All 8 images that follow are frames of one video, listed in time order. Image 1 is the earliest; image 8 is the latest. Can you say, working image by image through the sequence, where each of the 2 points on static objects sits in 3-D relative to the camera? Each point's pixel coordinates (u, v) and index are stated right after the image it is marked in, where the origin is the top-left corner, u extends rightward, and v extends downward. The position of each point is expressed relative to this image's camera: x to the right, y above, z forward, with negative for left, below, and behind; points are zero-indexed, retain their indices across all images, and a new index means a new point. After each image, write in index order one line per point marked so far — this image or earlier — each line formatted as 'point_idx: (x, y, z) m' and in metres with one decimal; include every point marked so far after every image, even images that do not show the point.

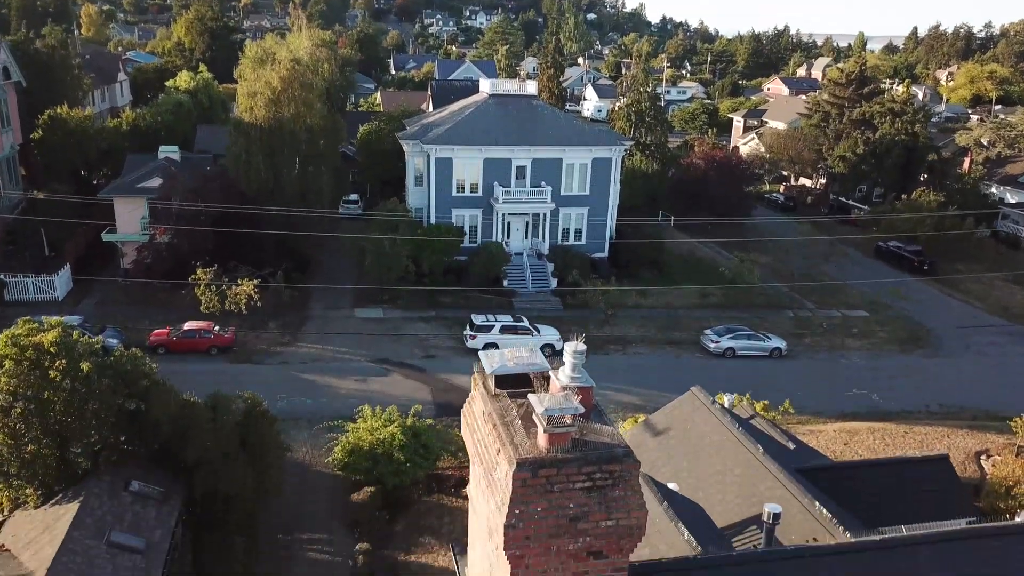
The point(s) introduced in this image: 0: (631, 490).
0: (+1.2, -2.1, +8.5) m
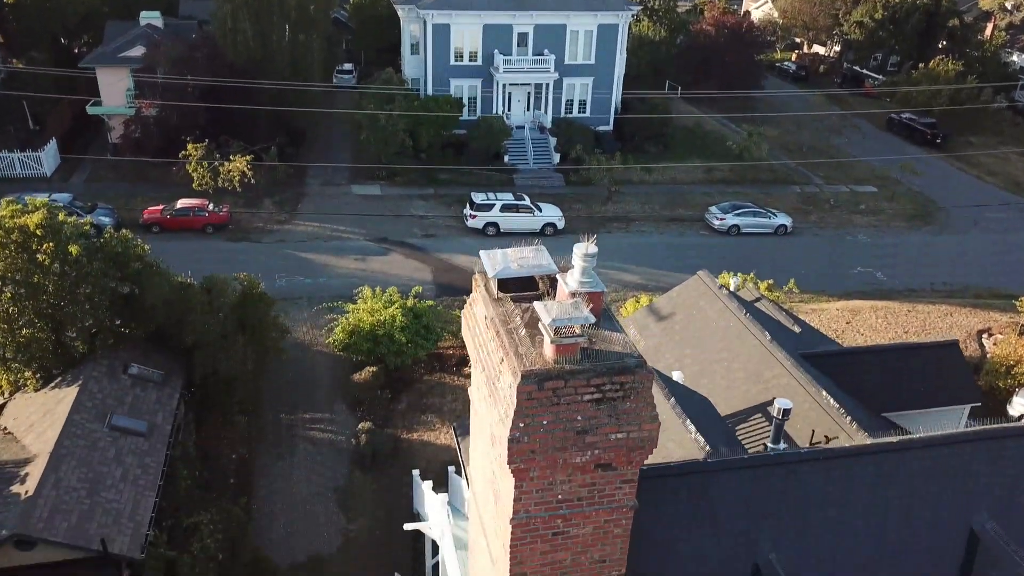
0: (+1.3, -1.1, +7.9) m
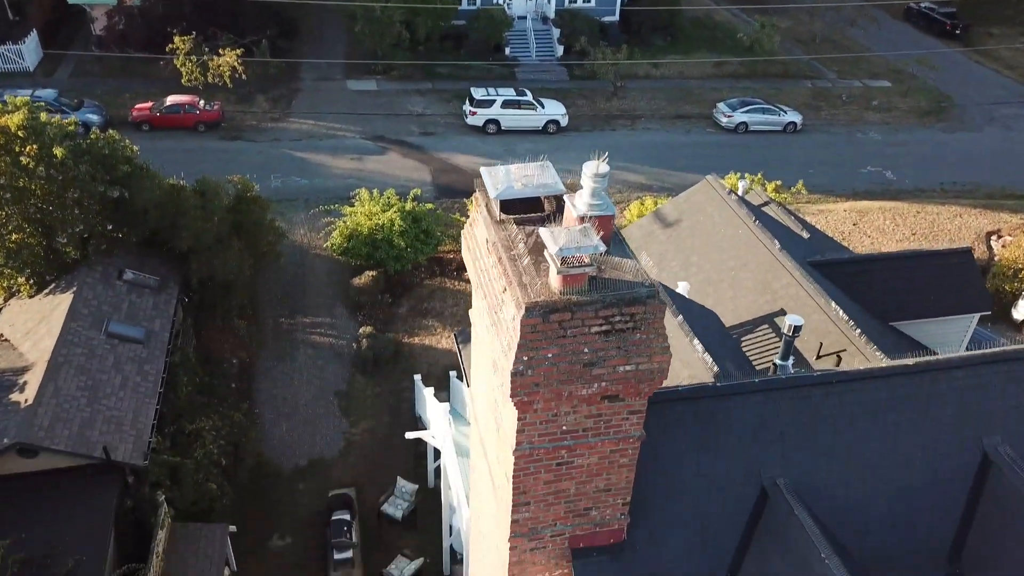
0: (+1.3, -0.4, +7.4) m
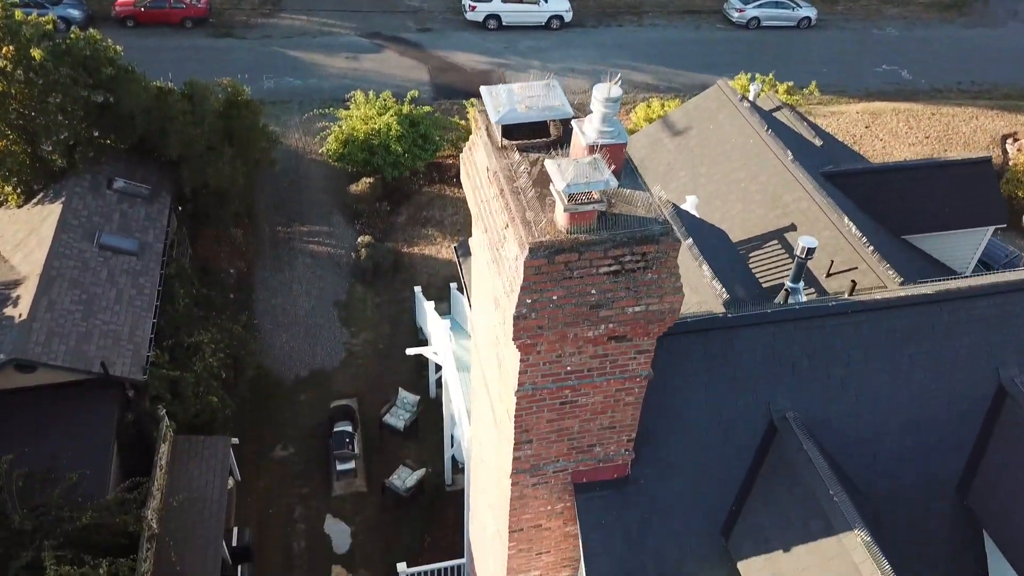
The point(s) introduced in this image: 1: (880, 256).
0: (+1.3, +0.1, +6.9) m
1: (+6.7, +0.6, +14.8) m
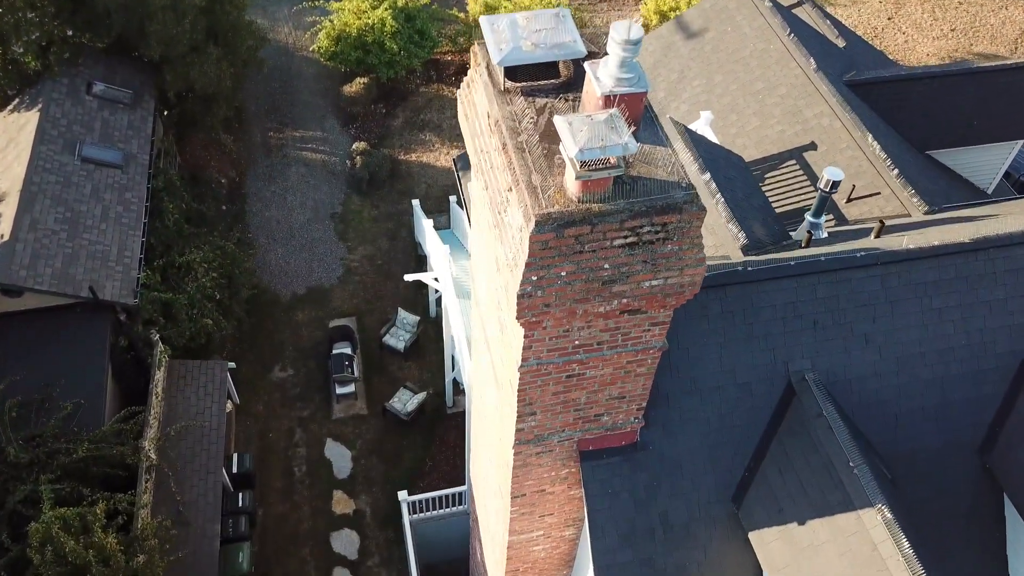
0: (+1.3, +0.3, +6.1) m
1: (+6.8, +1.8, +13.9) m
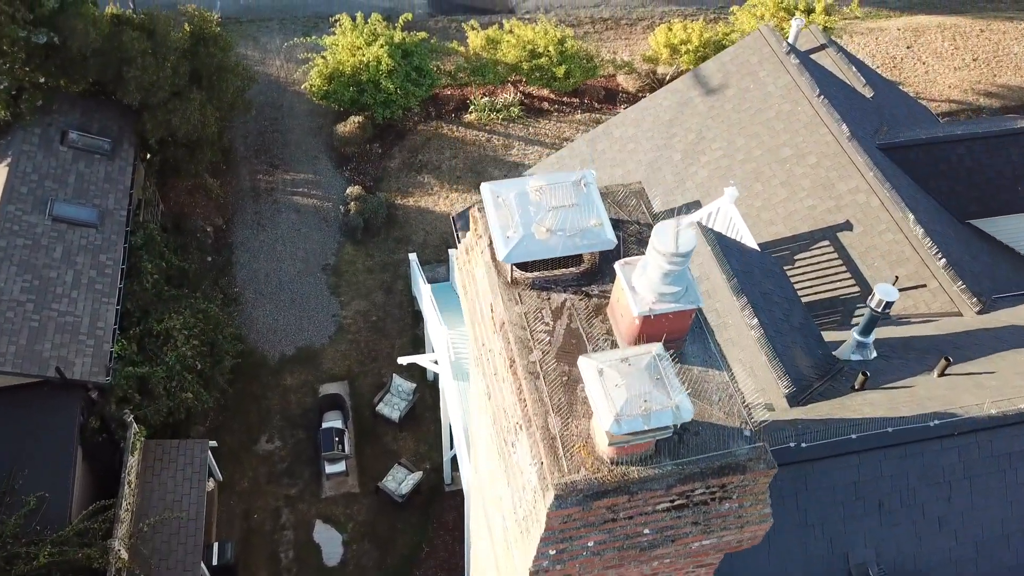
0: (+1.4, -1.2, +4.7) m
1: (+6.8, +0.2, +12.5) m
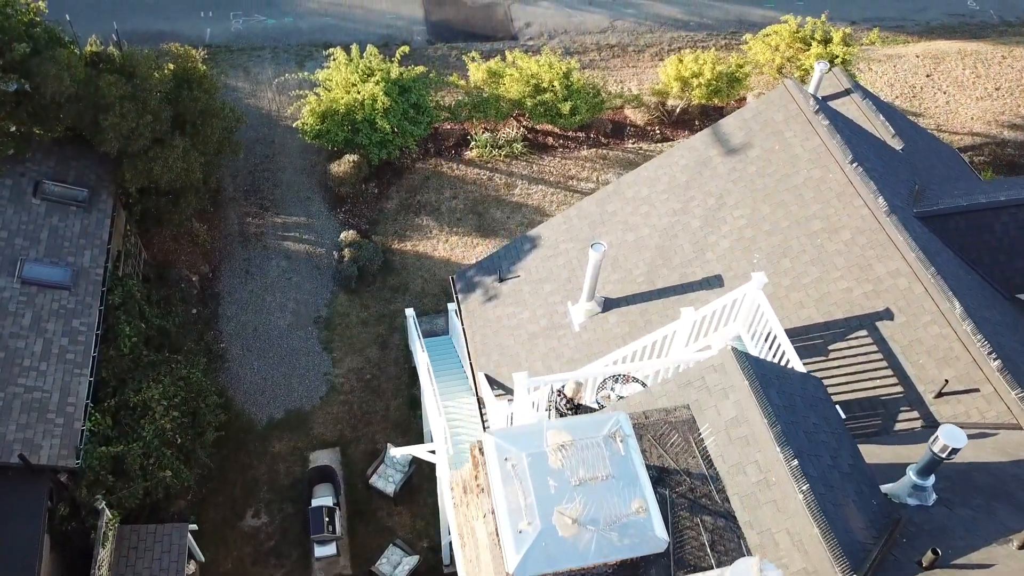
0: (+1.5, -2.7, +3.4) m
1: (+6.9, -1.2, +11.2) m
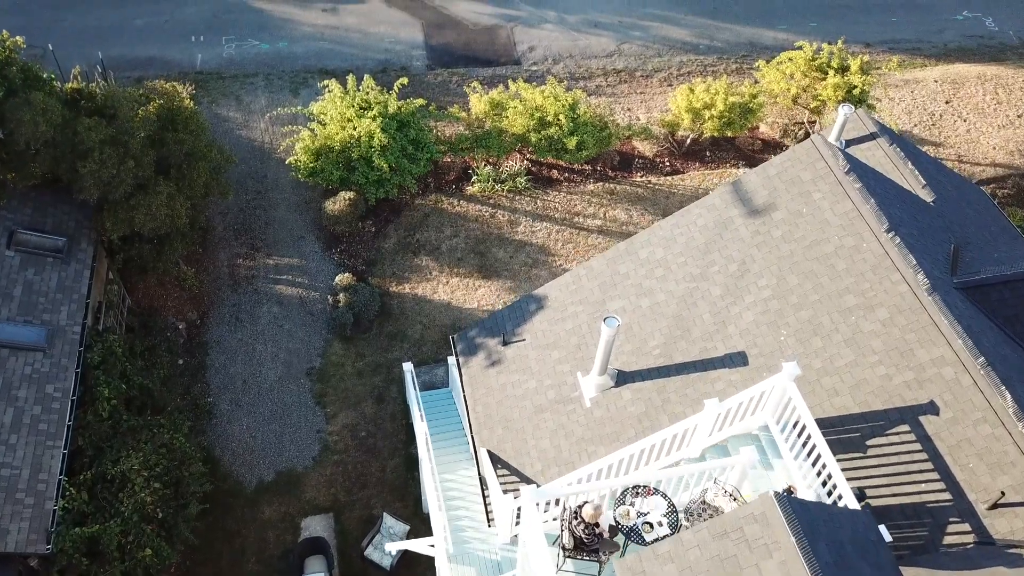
0: (+1.6, -4.0, +2.3) m
1: (+7.0, -2.5, +10.0) m
